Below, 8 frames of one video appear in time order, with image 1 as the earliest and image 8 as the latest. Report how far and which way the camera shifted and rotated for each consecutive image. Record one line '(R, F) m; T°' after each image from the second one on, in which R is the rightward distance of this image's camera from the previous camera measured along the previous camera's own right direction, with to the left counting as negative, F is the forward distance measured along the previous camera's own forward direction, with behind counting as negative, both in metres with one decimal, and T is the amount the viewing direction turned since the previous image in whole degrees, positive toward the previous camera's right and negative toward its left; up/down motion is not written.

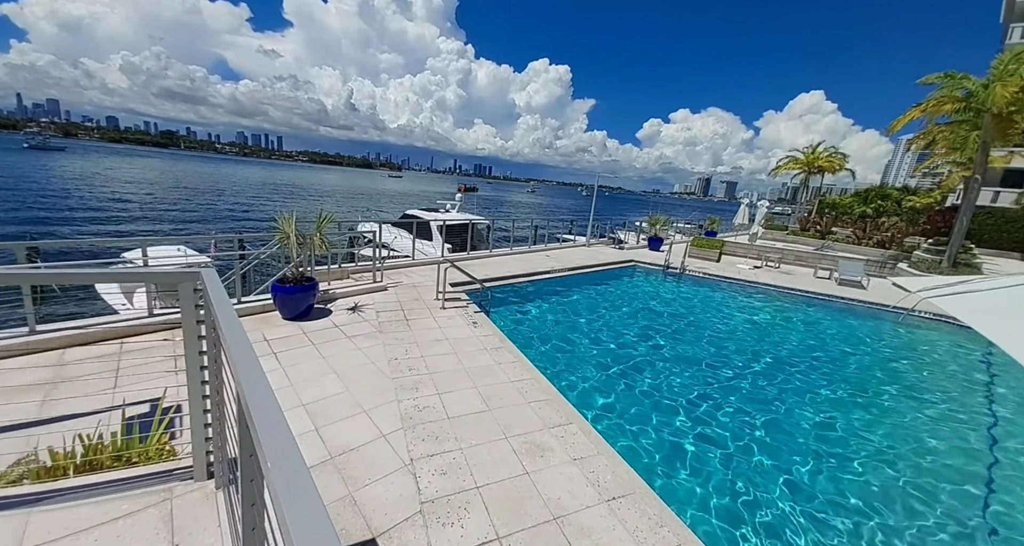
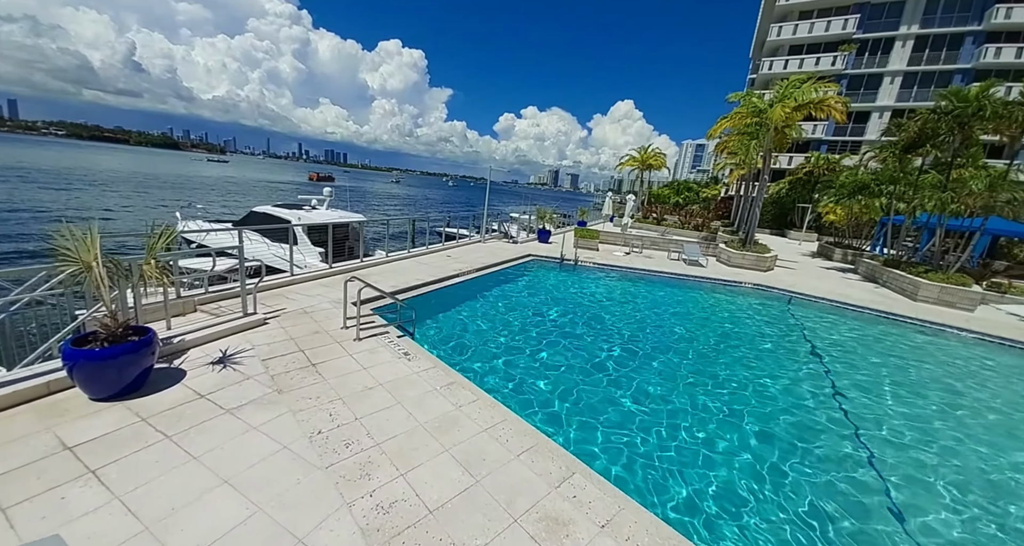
(-0.9, +1.0) m; +20°
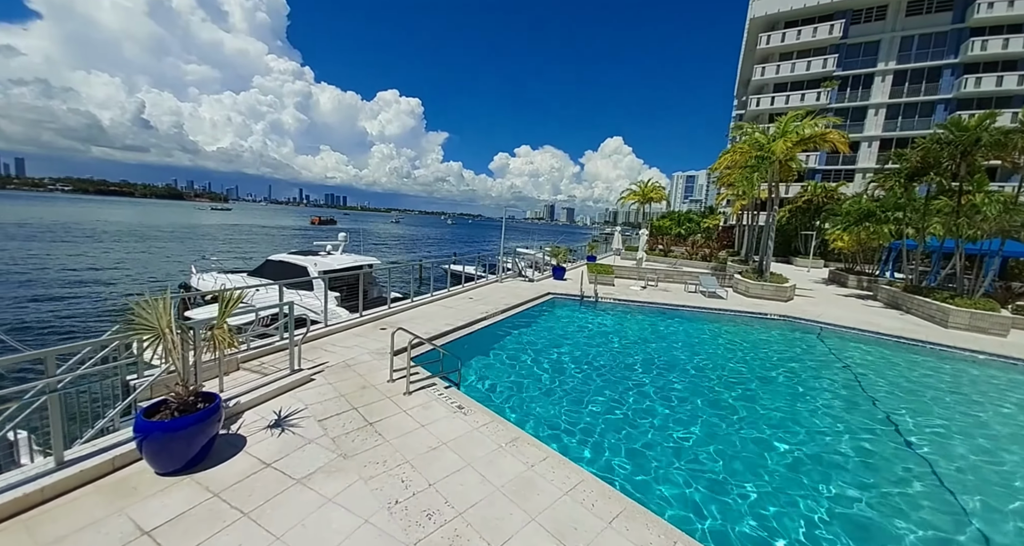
(-0.6, 0.0) m; 0°
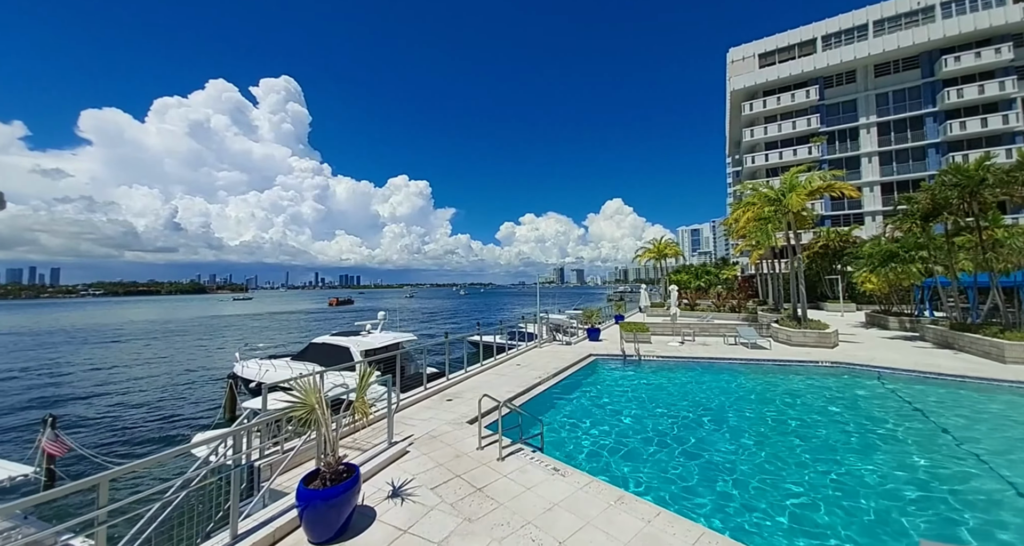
(-0.8, -0.5) m; -2°
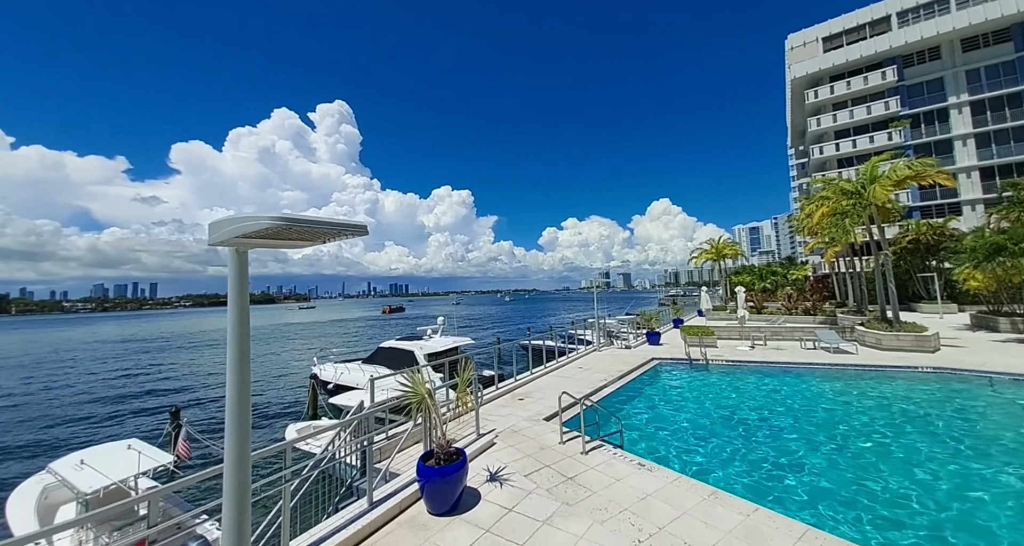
(-0.4, -0.3) m; -7°
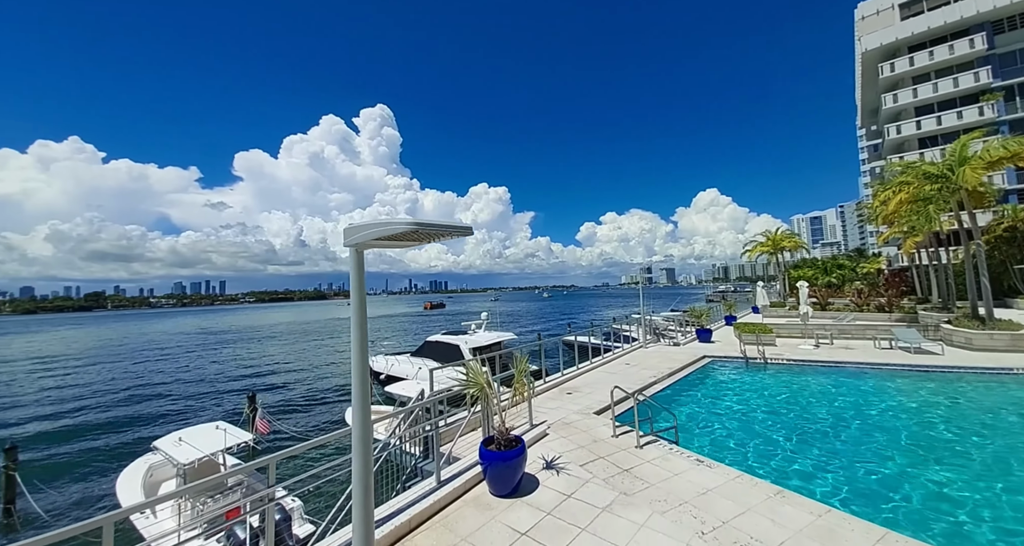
(-0.2, -0.1) m; -6°
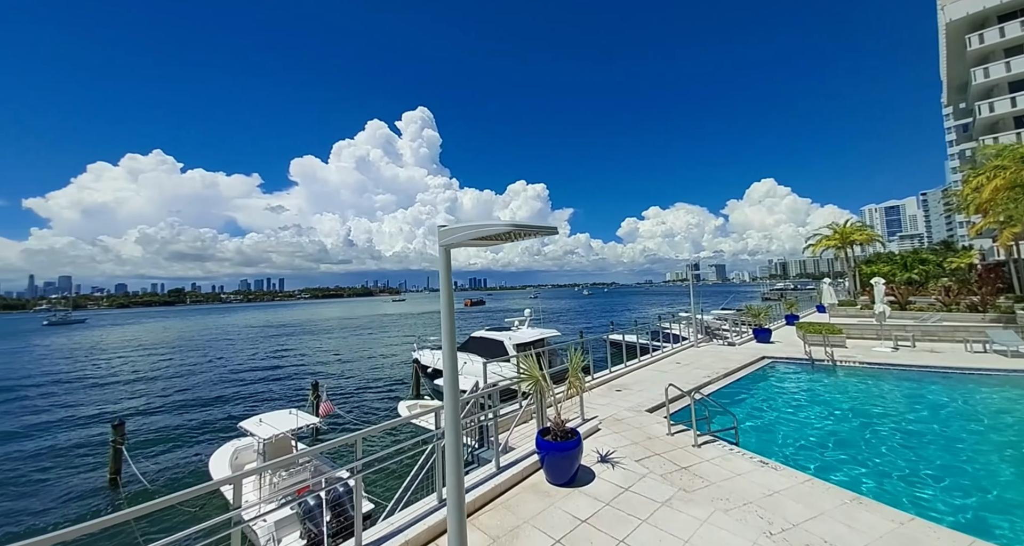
(-0.2, -0.1) m; -6°
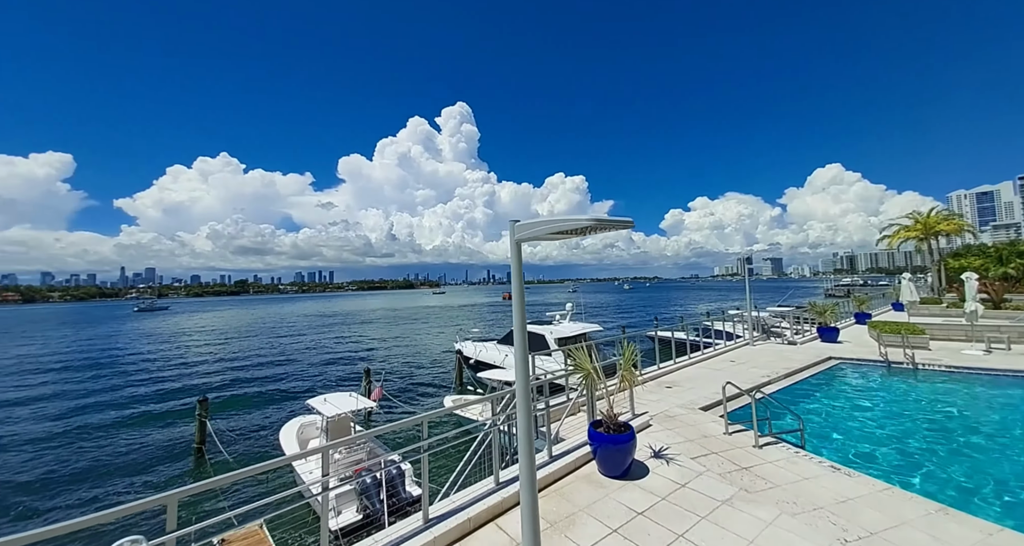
(-0.1, 0.0) m; -6°
